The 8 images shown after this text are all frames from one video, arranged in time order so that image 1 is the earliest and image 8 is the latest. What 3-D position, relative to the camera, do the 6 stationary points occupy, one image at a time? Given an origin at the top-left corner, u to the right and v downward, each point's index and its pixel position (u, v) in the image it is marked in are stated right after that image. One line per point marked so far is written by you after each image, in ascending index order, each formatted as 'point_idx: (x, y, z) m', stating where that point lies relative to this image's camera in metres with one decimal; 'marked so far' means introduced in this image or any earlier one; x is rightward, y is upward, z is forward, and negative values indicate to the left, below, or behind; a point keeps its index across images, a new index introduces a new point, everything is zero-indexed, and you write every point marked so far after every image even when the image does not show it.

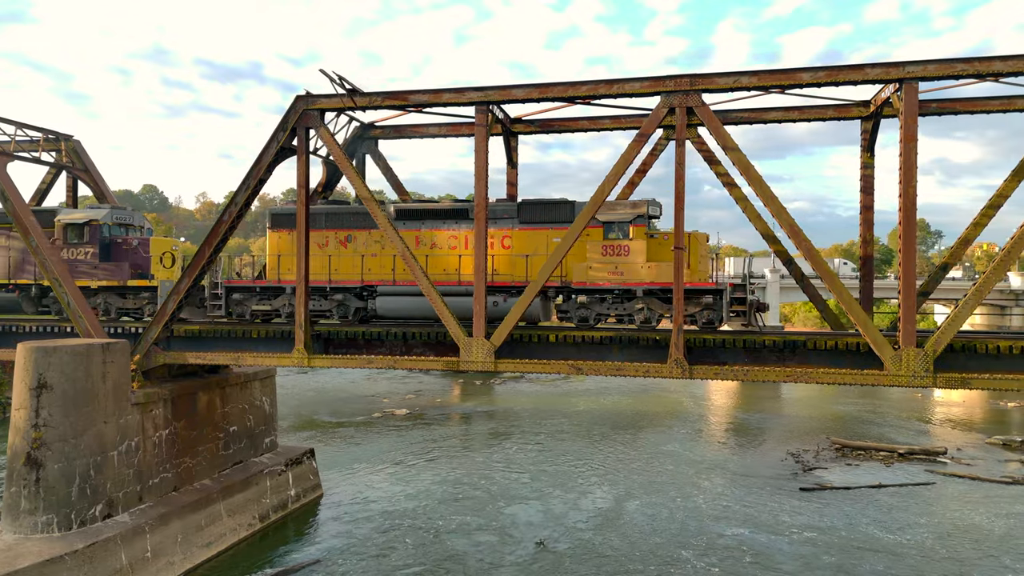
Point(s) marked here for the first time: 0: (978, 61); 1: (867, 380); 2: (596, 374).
0: (+5.2, +2.5, +8.0) m
1: (+4.1, -1.1, +8.3) m
2: (+1.1, -1.1, +8.9) m
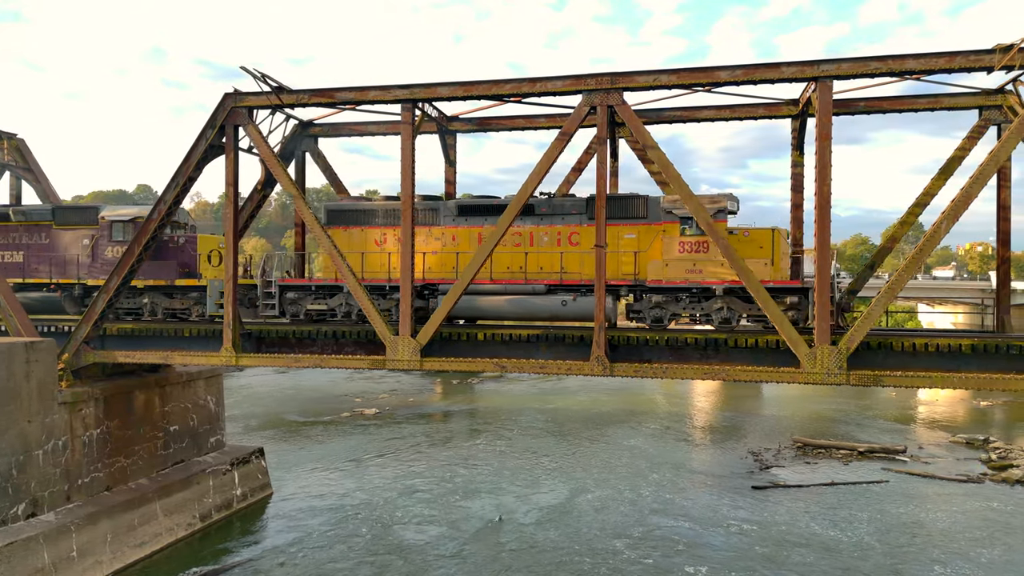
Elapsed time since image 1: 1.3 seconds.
0: (+4.2, +2.6, +8.0) m
1: (+3.1, -1.0, +8.3) m
2: (+0.1, -1.0, +8.8) m
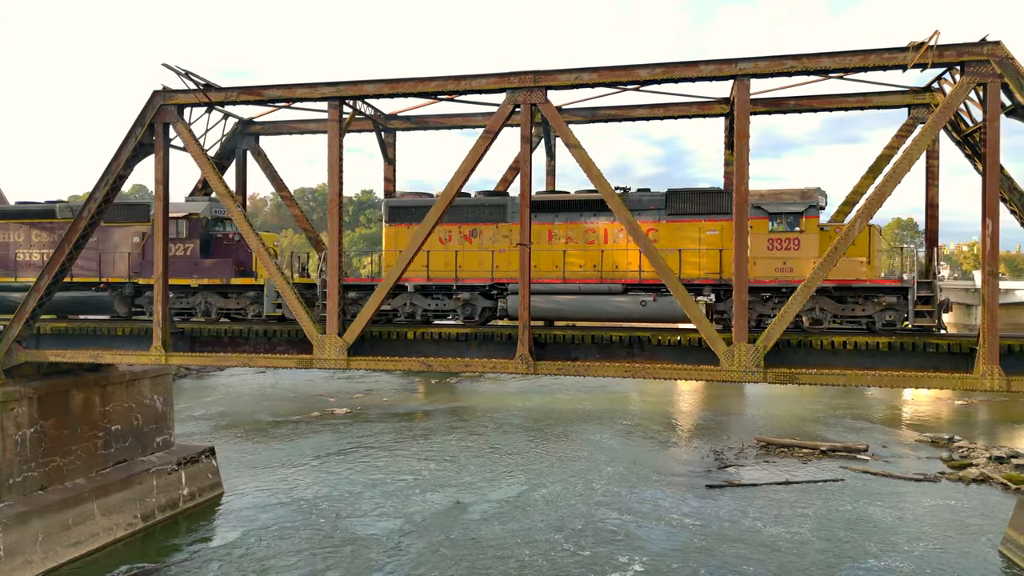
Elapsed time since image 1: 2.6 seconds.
0: (+3.3, +2.6, +8.1) m
1: (+2.2, -1.0, +8.3) m
2: (-0.8, -1.0, +8.8) m
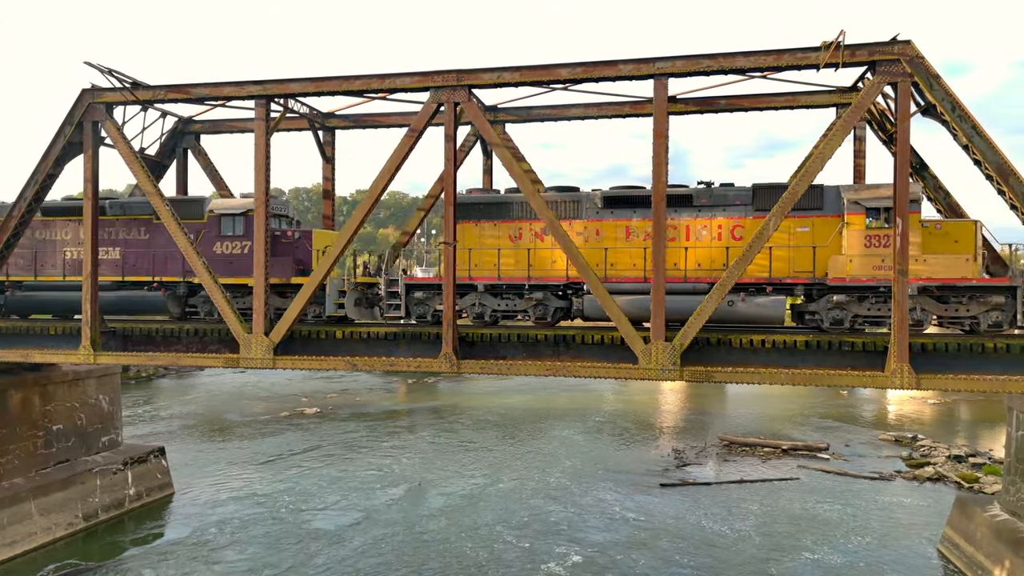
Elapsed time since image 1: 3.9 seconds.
0: (+2.4, +2.6, +8.1) m
1: (+1.2, -1.0, +8.3) m
2: (-1.8, -1.0, +8.8) m
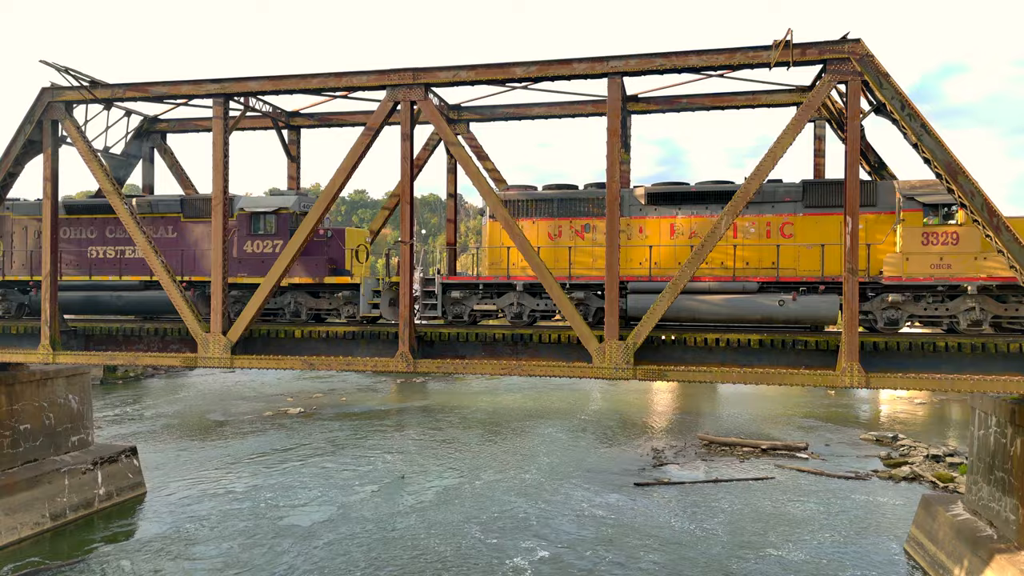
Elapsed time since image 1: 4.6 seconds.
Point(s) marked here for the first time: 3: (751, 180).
0: (+1.8, +2.6, +8.1) m
1: (+0.7, -1.0, +8.3) m
2: (-2.3, -1.0, +8.8) m
3: (+2.6, +1.2, +7.9) m
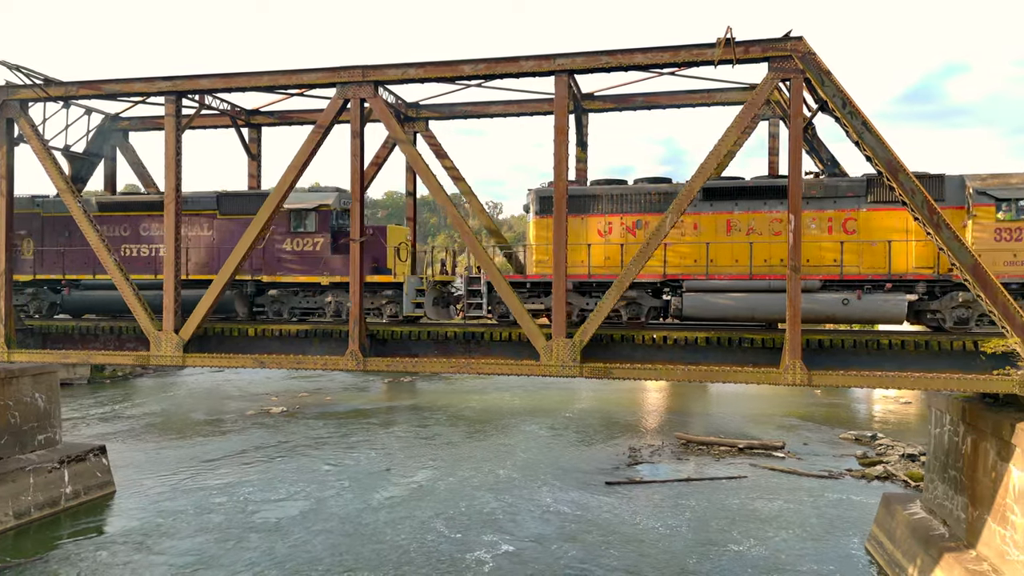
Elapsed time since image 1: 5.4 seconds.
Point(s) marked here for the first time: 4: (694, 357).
0: (+1.2, +2.6, +8.1) m
1: (+0.1, -1.0, +8.3) m
2: (-2.9, -1.0, +8.8) m
3: (+2.0, +1.2, +7.9) m
4: (+2.1, -0.8, +8.3) m
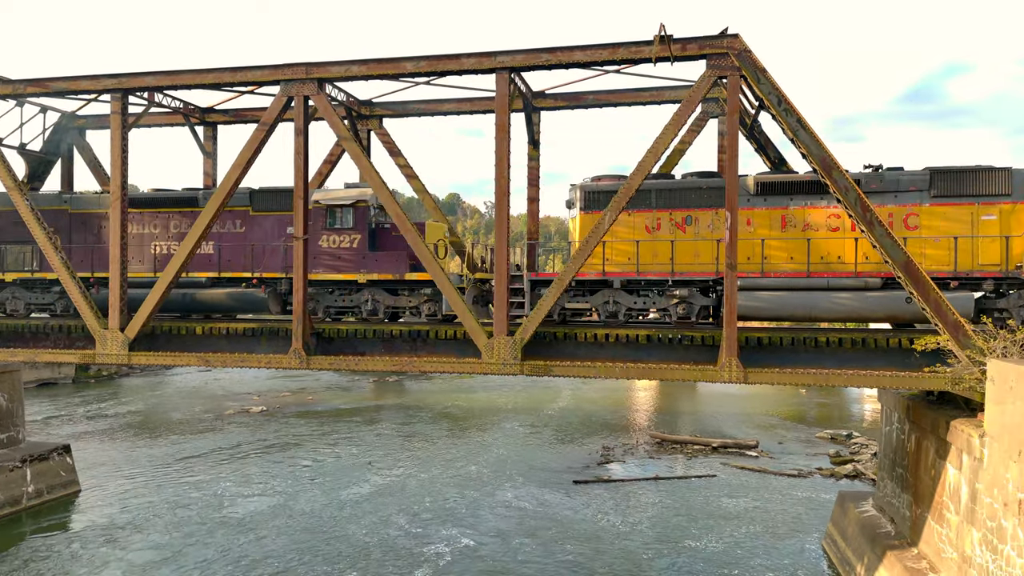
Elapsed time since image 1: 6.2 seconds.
0: (+0.5, +2.7, +8.1) m
1: (-0.6, -0.9, +8.3) m
2: (-3.6, -0.9, +8.8) m
3: (+1.3, +1.2, +7.9) m
4: (+1.4, -0.8, +8.3) m
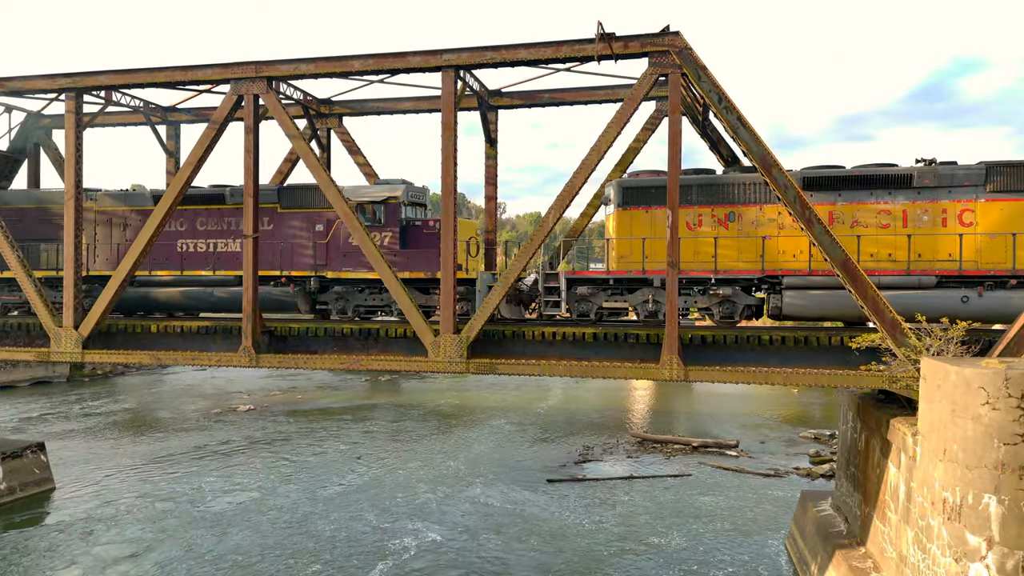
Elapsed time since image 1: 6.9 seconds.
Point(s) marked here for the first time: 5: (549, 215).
0: (-0.1, +2.7, +8.1) m
1: (-1.2, -0.9, +8.3) m
2: (-4.2, -0.9, +8.9) m
3: (+0.7, +1.2, +7.9) m
4: (+0.8, -0.8, +8.3) m
5: (+0.4, +0.8, +8.0) m
